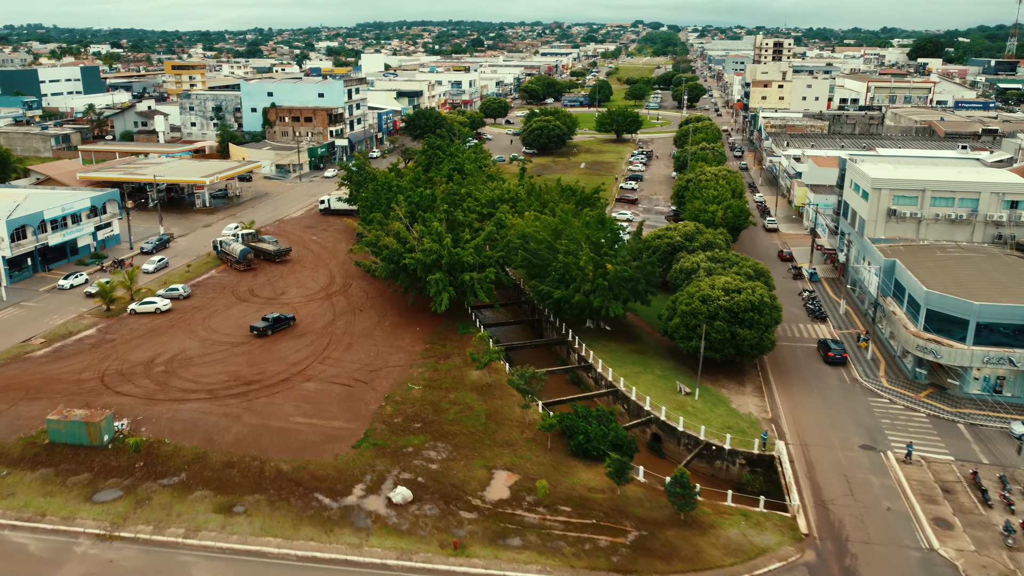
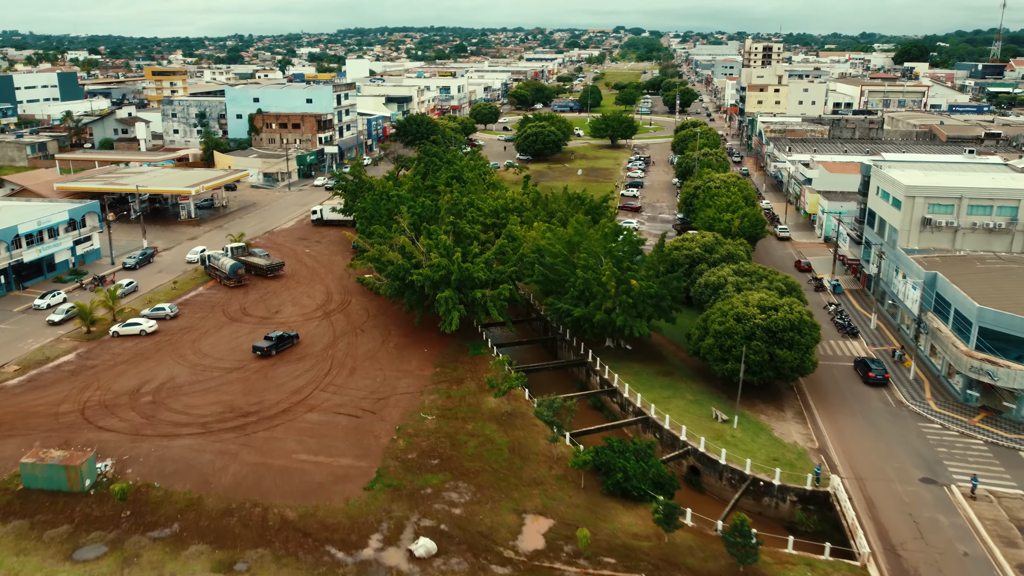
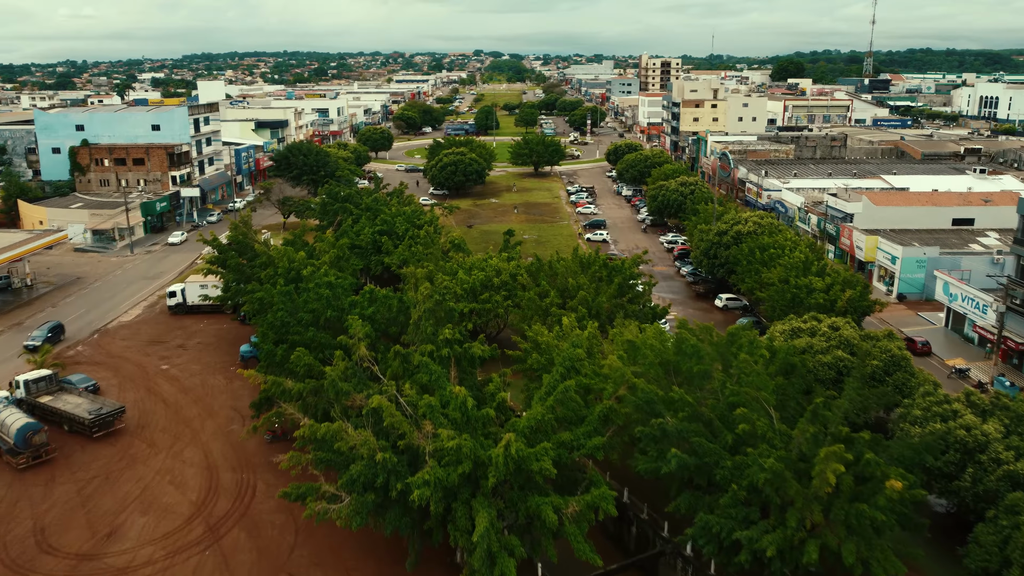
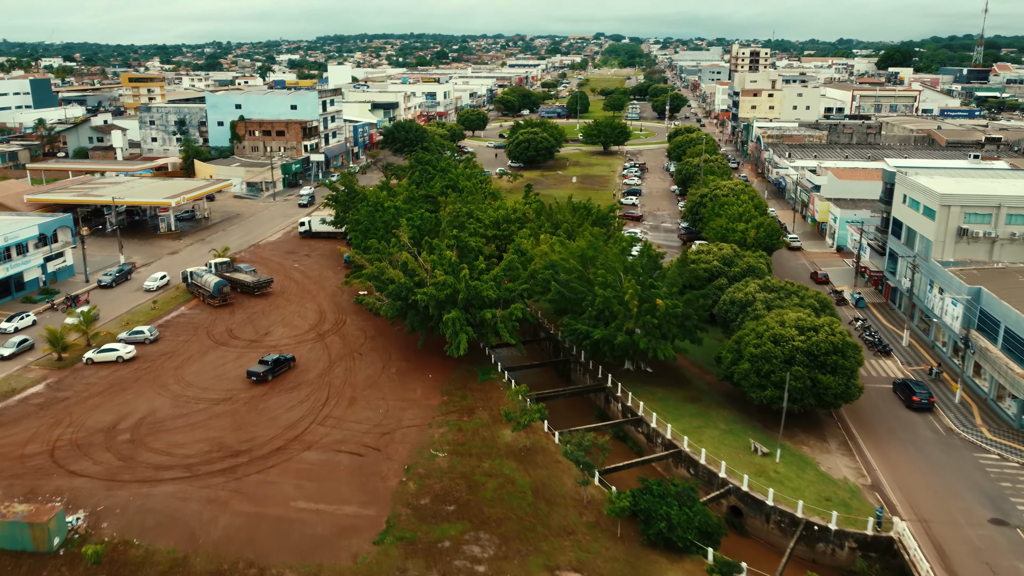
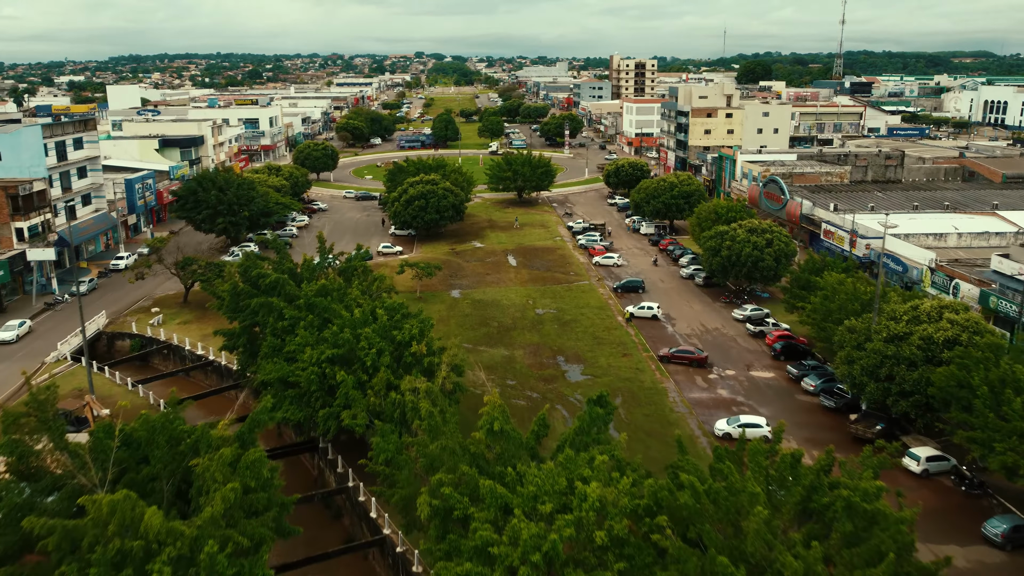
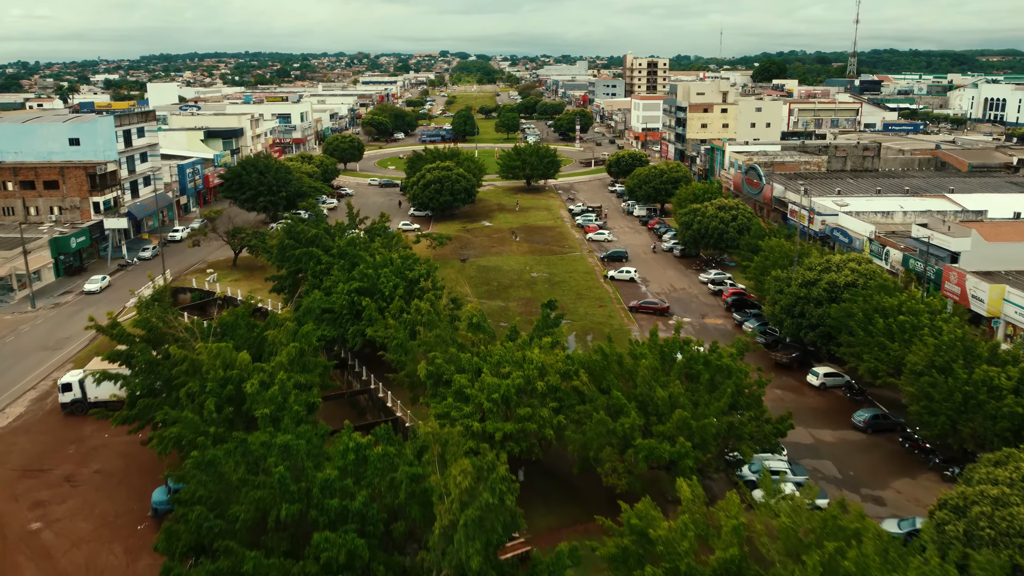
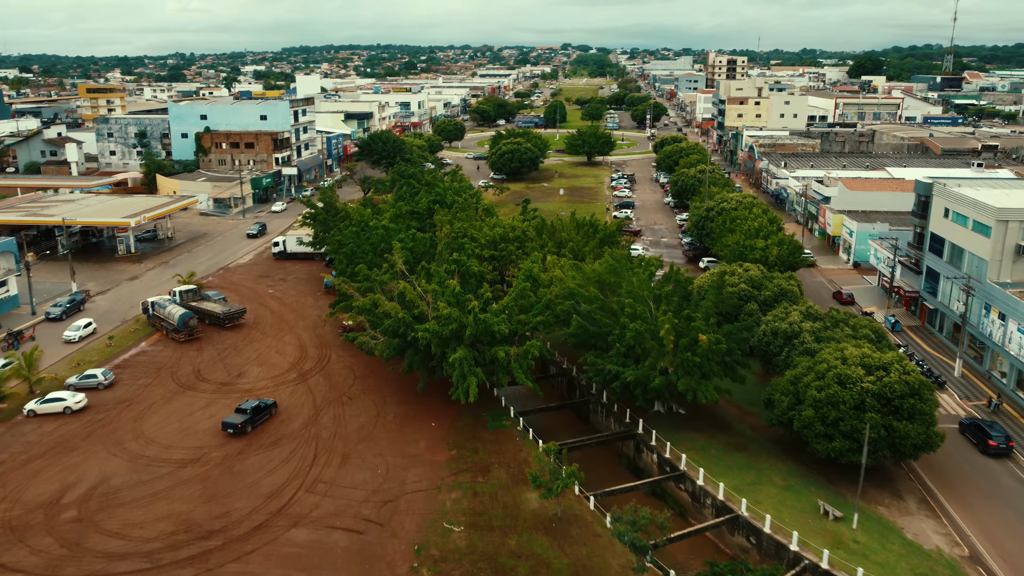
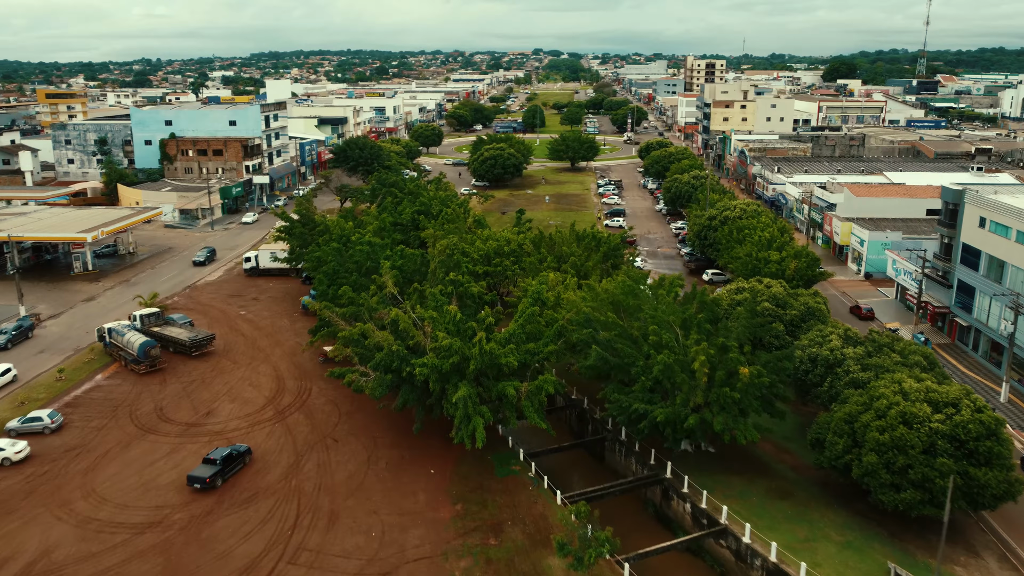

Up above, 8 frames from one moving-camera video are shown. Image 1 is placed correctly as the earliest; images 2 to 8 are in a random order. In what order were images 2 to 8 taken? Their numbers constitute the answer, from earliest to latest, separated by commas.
2, 4, 7, 8, 3, 6, 5
